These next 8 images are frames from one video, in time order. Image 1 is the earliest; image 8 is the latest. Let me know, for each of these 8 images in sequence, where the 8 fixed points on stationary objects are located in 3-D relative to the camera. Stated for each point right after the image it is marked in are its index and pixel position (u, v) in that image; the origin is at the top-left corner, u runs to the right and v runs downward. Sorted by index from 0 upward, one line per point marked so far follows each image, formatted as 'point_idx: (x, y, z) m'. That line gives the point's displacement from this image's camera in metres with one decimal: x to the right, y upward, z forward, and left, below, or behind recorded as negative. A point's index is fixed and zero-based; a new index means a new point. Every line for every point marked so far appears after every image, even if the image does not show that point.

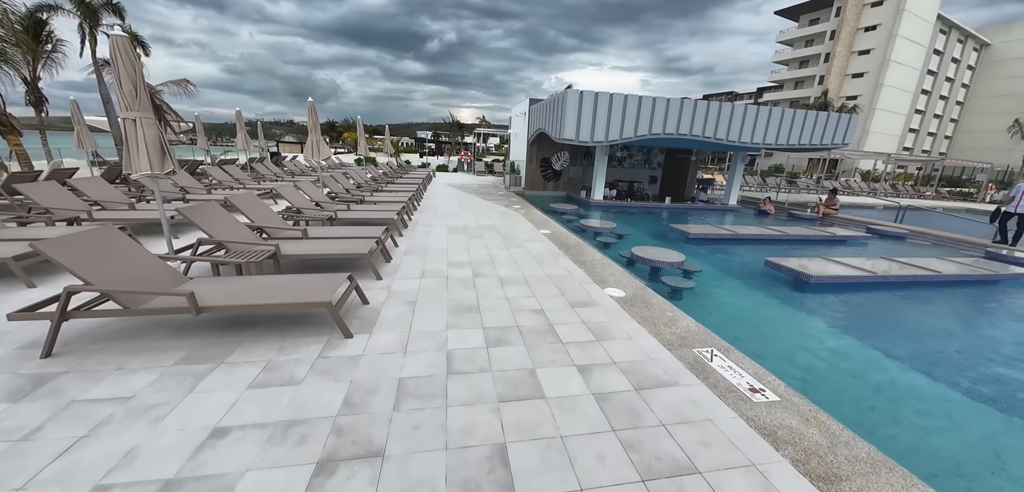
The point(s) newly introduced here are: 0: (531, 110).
0: (+0.8, +5.3, +14.3) m
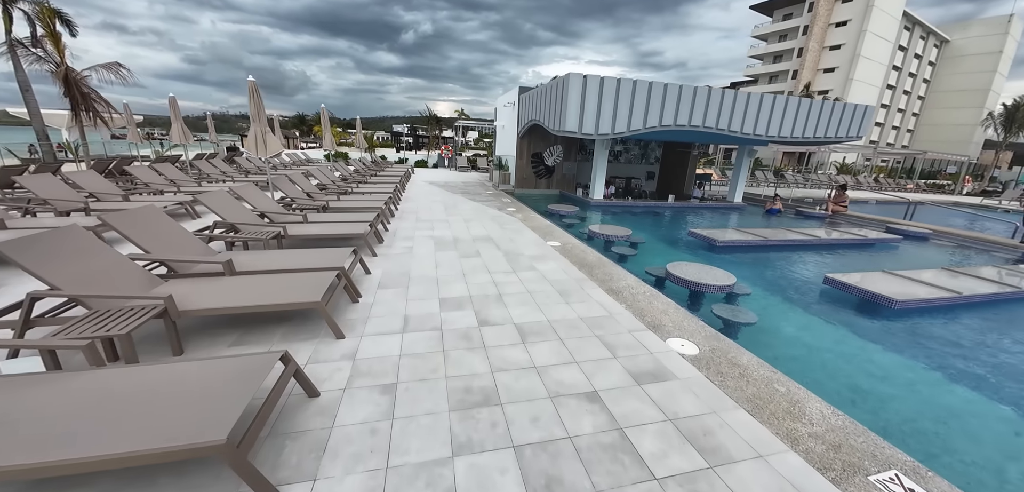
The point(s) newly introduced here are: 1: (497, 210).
0: (+0.3, +5.2, +12.9) m
1: (-0.4, +0.9, +9.1) m
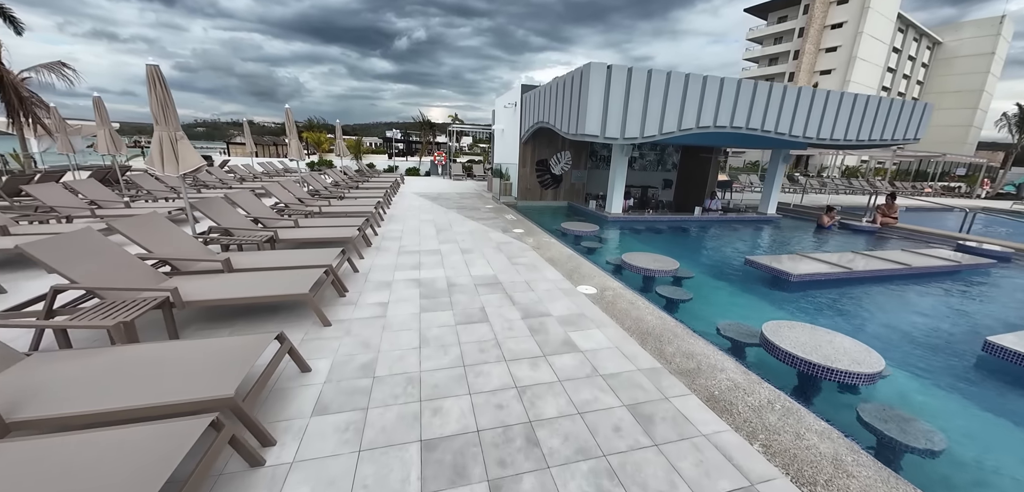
0: (+0.4, +4.5, +11.2) m
1: (-0.3, +0.3, +7.4) m
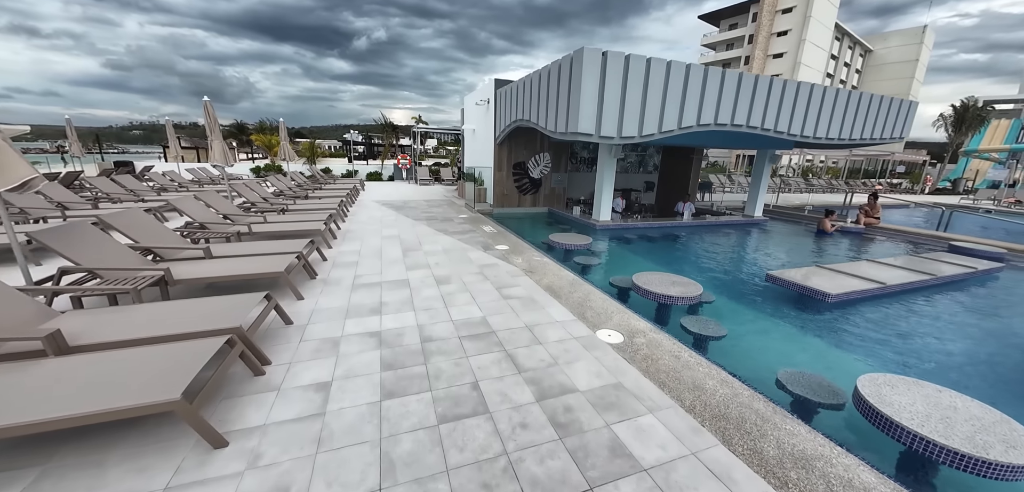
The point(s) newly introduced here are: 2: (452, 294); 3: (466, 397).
0: (-0.4, +4.2, +10.1) m
1: (-0.6, 0.0, +6.2) m
2: (-0.6, -0.6, +4.1) m
3: (-0.3, -1.0, +2.4) m
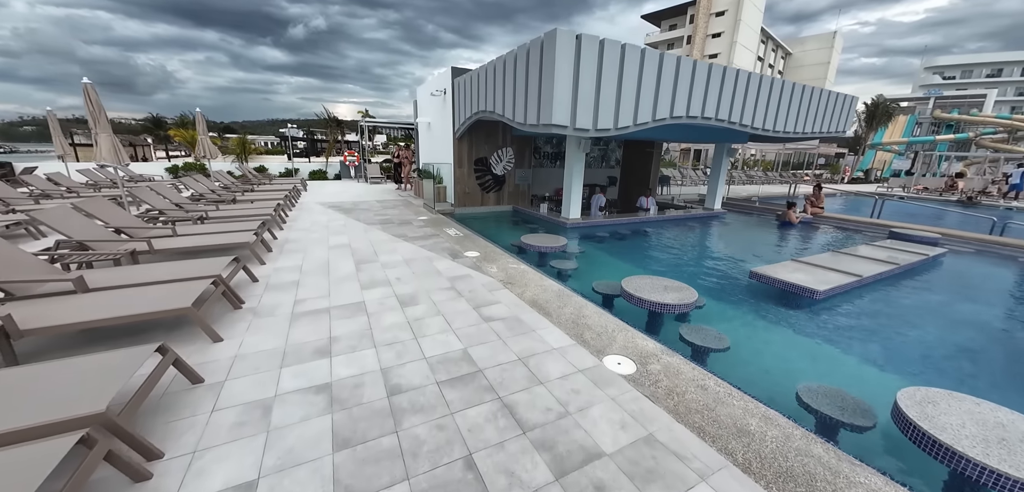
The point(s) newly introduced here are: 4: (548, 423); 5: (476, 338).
0: (-1.4, +4.1, +9.3) m
1: (-1.0, -0.1, +5.4) m
2: (-0.8, -0.7, +3.3) m
3: (-0.2, -1.1, +1.8) m
4: (+0.2, -1.0, +2.2) m
5: (-0.3, -0.8, +3.1) m
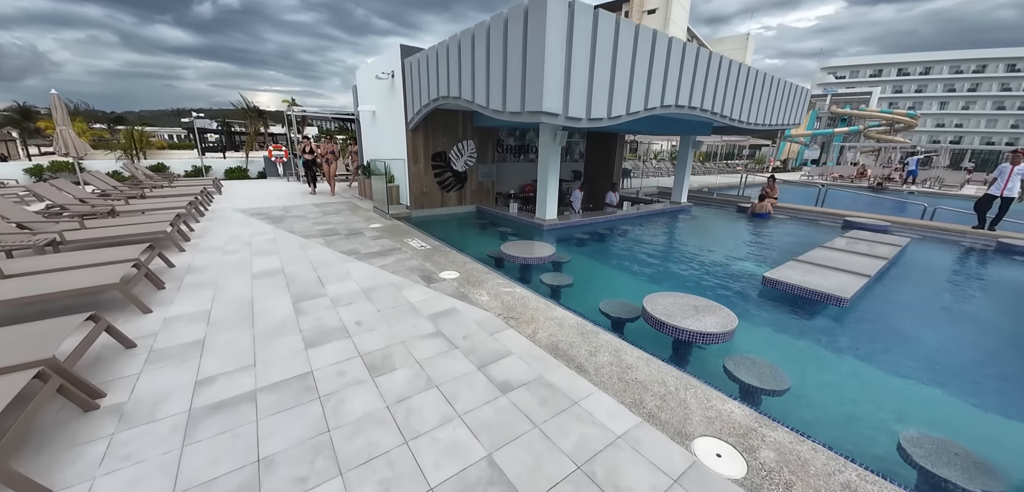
0: (-2.3, +3.9, +7.9) m
1: (-1.1, -0.4, +4.2) m
2: (-0.6, -1.0, +2.2) m
3: (+0.2, -1.4, +0.7) m
4: (+0.6, -1.3, +1.2) m
5: (-0.1, -1.0, +2.0) m
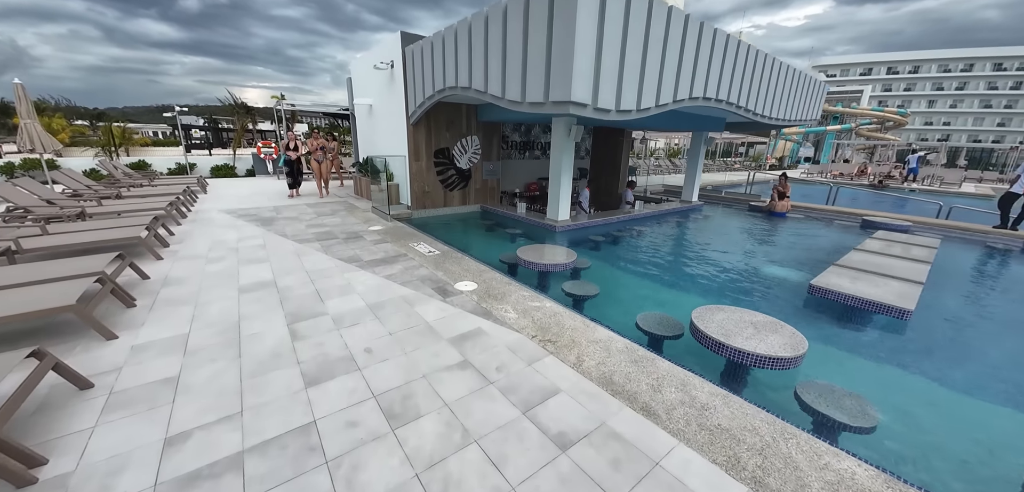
0: (-2.1, +3.8, +7.3) m
1: (-0.8, -0.5, +3.7) m
2: (-0.3, -1.1, +1.7) m
3: (+0.5, -1.5, +0.3) m
4: (+0.9, -1.4, +0.7) m
5: (+0.2, -1.1, +1.5) m
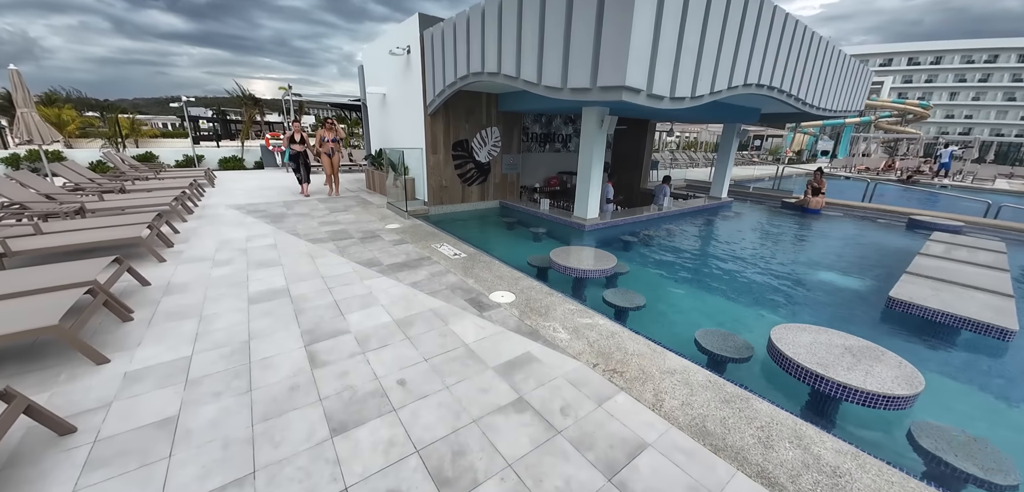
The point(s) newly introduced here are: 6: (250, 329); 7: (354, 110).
0: (-1.6, +3.8, +6.8) m
1: (-0.4, -0.5, +3.3) m
2: (+0.1, -1.1, +1.3) m
3: (+0.9, -1.6, -0.2) m
4: (+1.3, -1.5, +0.3) m
5: (+0.6, -1.2, +1.1) m
6: (-2.0, -0.6, +2.8) m
7: (-8.0, +6.8, +18.3) m
